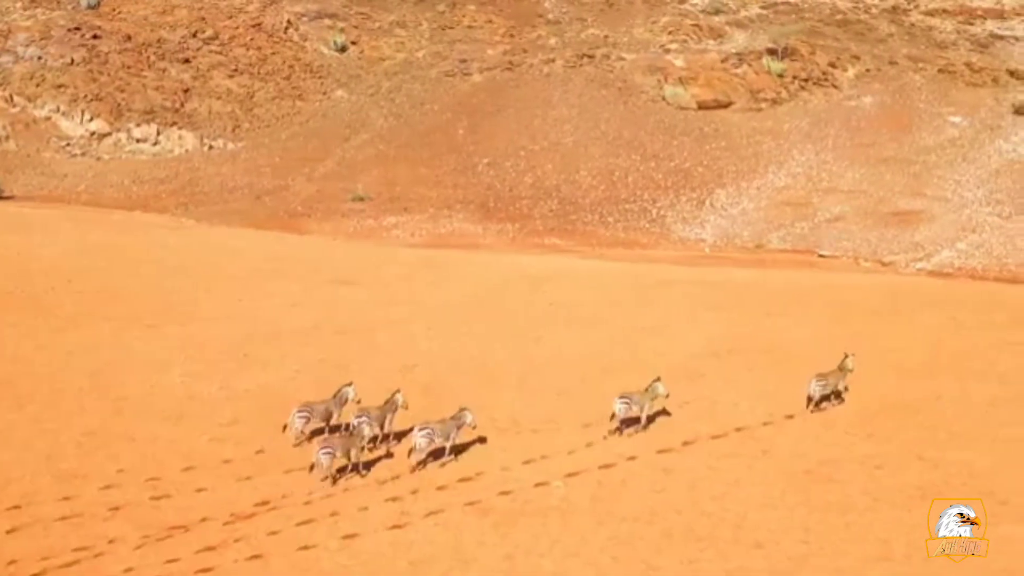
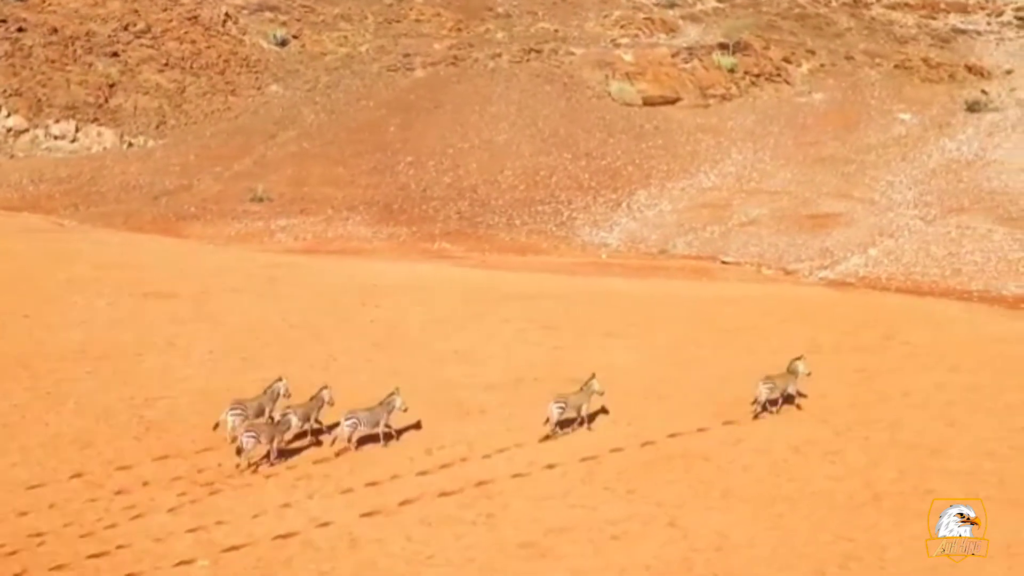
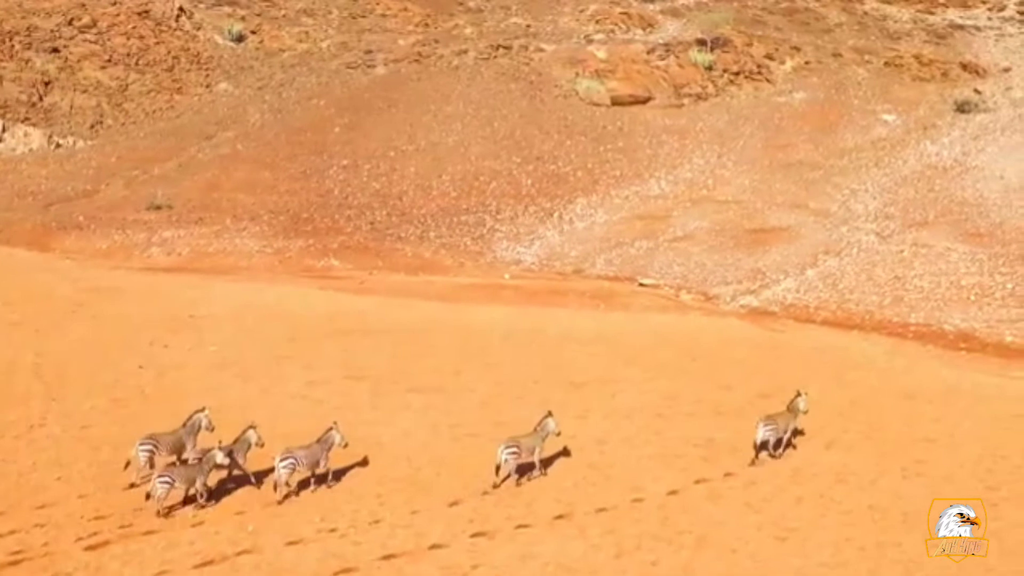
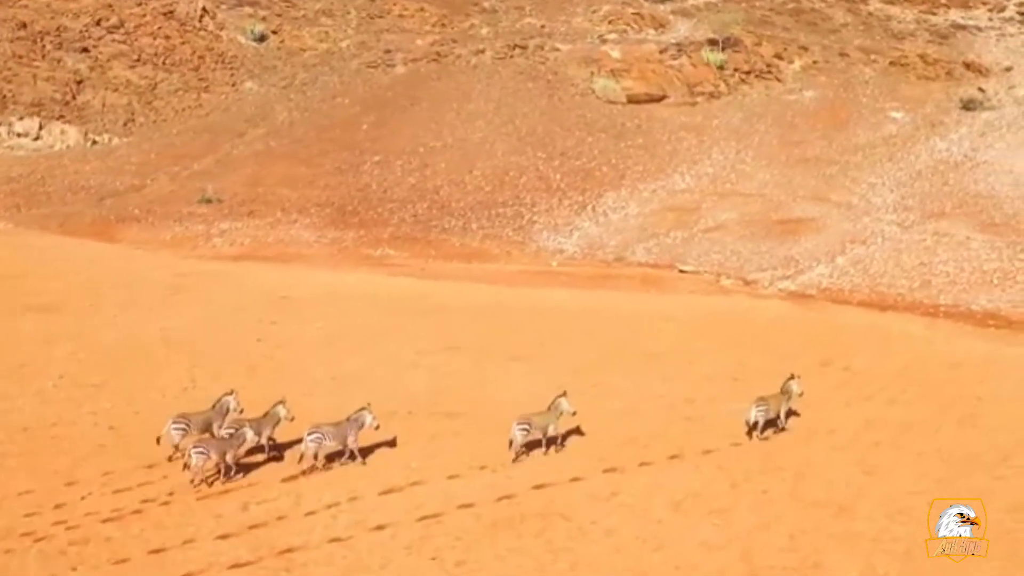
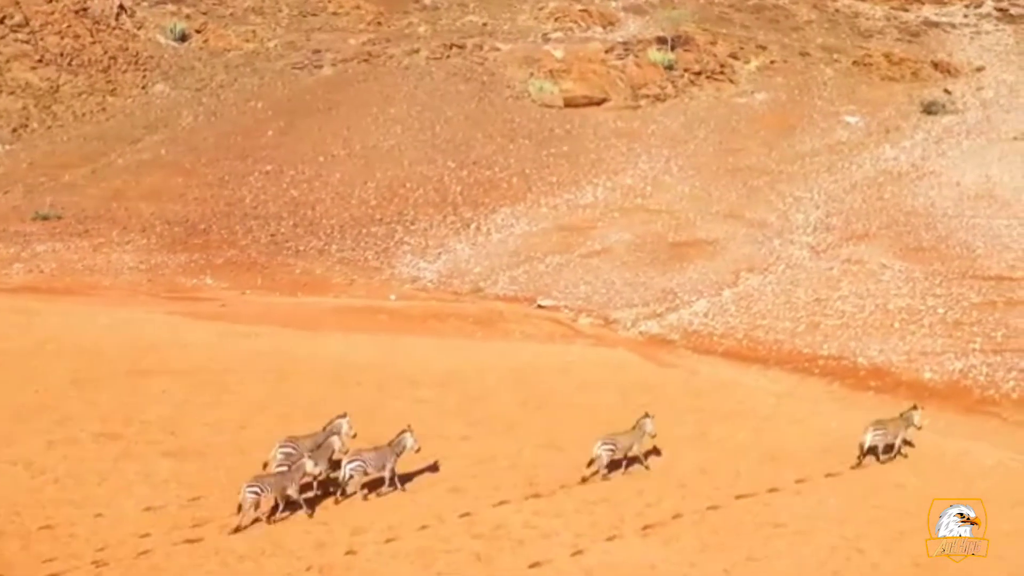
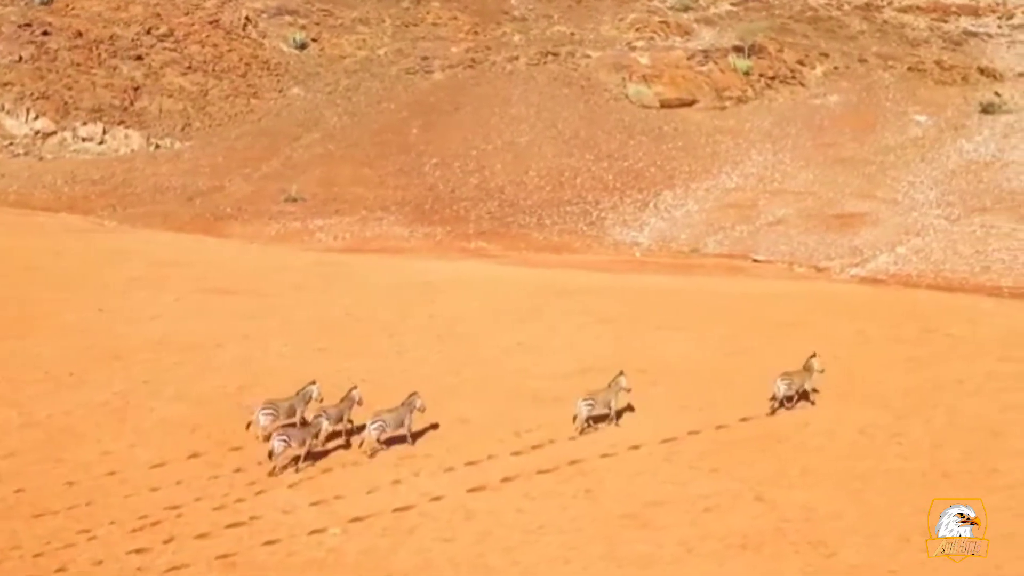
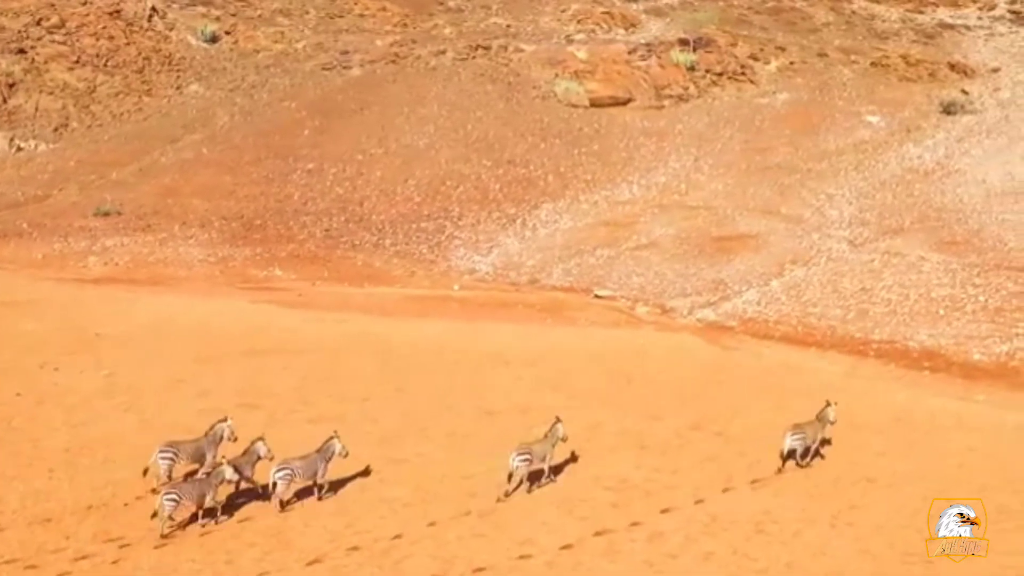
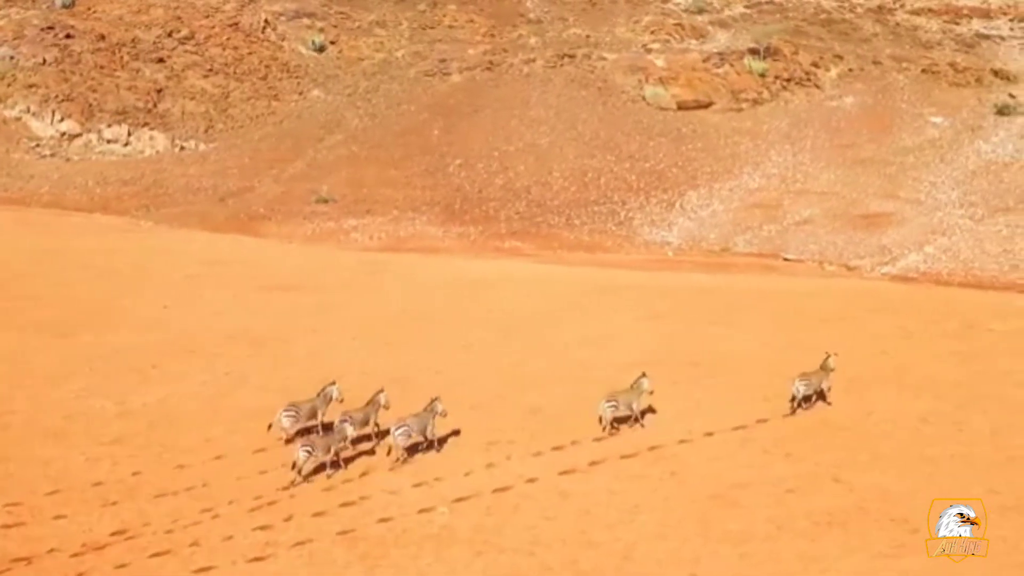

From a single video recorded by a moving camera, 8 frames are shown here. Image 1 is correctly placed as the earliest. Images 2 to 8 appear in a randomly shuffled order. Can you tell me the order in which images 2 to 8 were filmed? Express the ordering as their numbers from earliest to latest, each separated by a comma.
8, 6, 2, 4, 3, 7, 5
